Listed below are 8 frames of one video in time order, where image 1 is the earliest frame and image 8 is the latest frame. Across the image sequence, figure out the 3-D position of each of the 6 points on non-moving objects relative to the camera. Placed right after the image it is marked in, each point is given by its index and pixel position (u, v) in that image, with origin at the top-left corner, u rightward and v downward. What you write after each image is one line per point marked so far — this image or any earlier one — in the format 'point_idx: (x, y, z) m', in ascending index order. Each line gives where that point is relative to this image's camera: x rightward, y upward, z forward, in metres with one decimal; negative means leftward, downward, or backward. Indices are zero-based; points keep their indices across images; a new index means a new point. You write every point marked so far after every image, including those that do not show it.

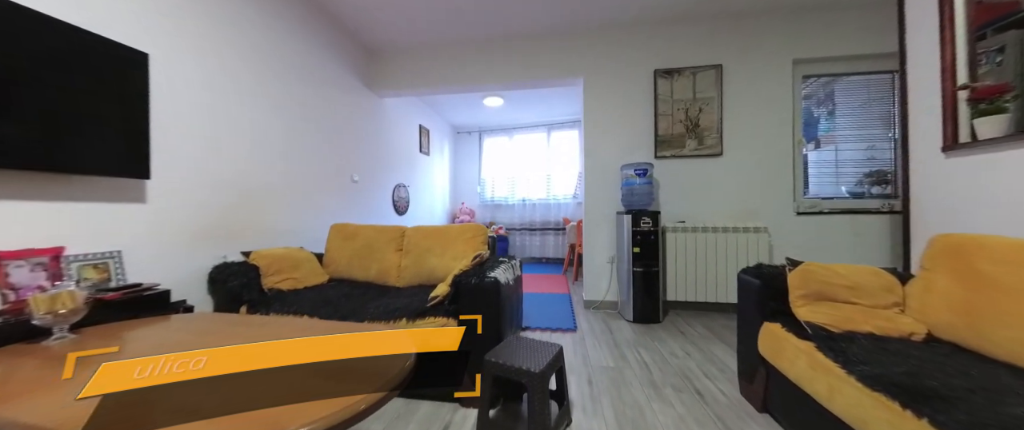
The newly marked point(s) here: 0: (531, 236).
0: (+0.3, -0.3, +4.7) m
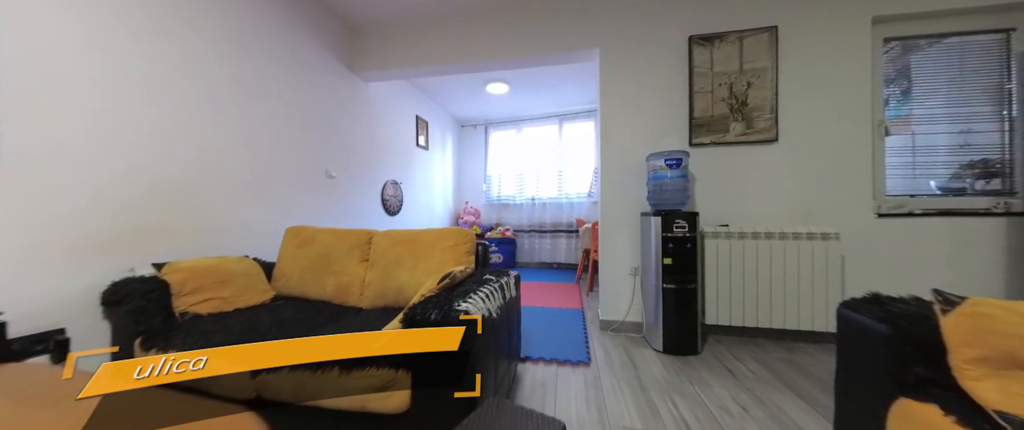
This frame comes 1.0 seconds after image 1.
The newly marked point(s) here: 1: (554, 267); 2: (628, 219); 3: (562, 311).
0: (+0.4, -0.4, +4.3) m
1: (+0.6, -0.7, +4.2) m
2: (+0.8, 0.0, +2.1) m
3: (+0.4, -0.8, +2.6) m
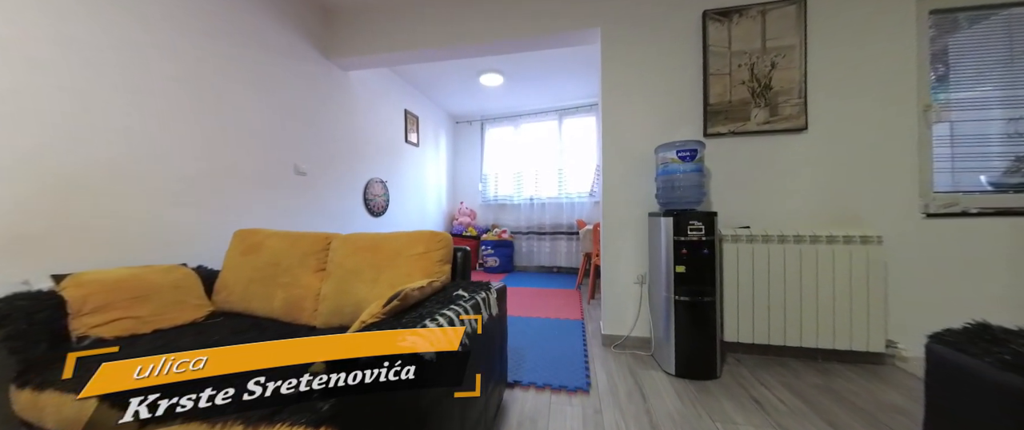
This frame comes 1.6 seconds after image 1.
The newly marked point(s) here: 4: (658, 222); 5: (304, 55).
0: (+0.4, -0.4, +4.0) m
1: (+0.6, -0.7, +4.0) m
2: (+0.8, 0.0, +1.9) m
3: (+0.4, -0.8, +2.3) m
4: (+0.8, 0.0, +1.6) m
5: (-1.5, +1.2, +2.2) m
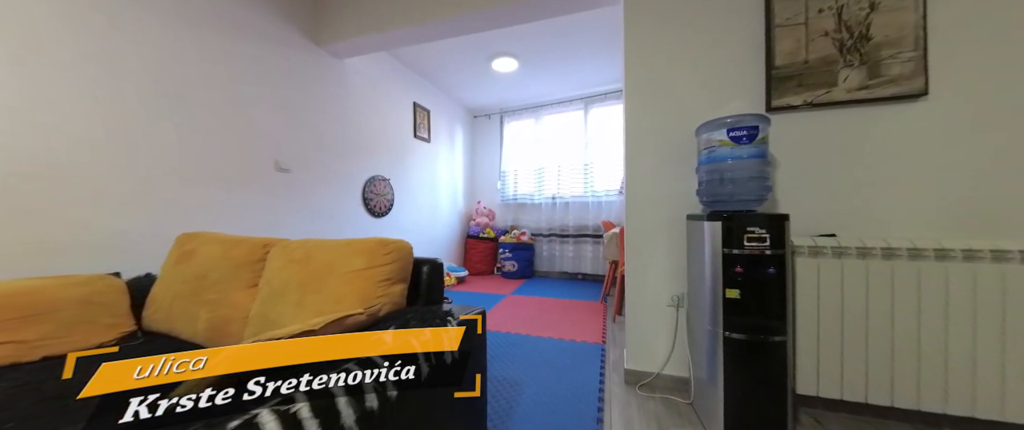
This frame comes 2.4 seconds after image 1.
0: (+0.6, -0.4, +3.6) m
1: (+0.8, -0.8, +3.6) m
2: (+0.8, 0.0, +1.4) m
3: (+0.4, -0.8, +1.9) m
4: (+0.7, -0.1, +1.2) m
5: (-1.5, +1.2, +2.1) m
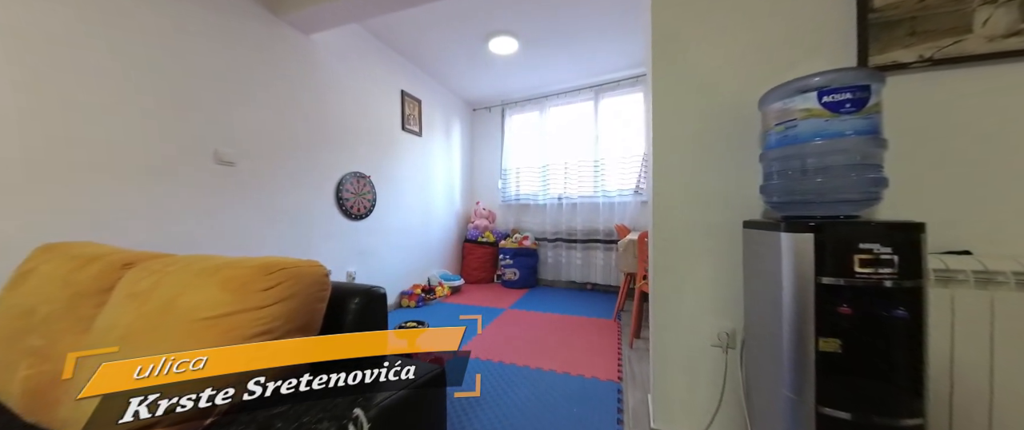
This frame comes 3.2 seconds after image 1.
0: (+0.6, -0.4, +3.2) m
1: (+0.8, -0.8, +3.2) m
2: (+0.7, -0.1, +1.1) m
3: (+0.4, -0.8, +1.5) m
4: (+0.7, -0.1, +0.8) m
5: (-1.5, +1.2, +1.7) m
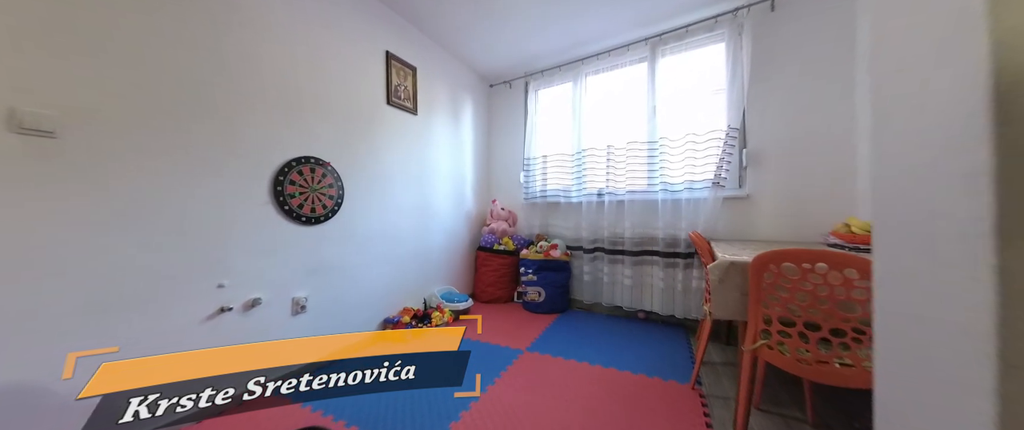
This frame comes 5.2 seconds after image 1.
0: (+0.8, -0.4, +2.4) m
1: (+1.0, -0.8, +2.3) m
2: (+0.7, -0.1, +0.2) m
3: (+0.4, -0.9, +0.8) m
4: (+0.6, -0.1, 0.0) m
5: (-1.5, +1.2, +1.2) m
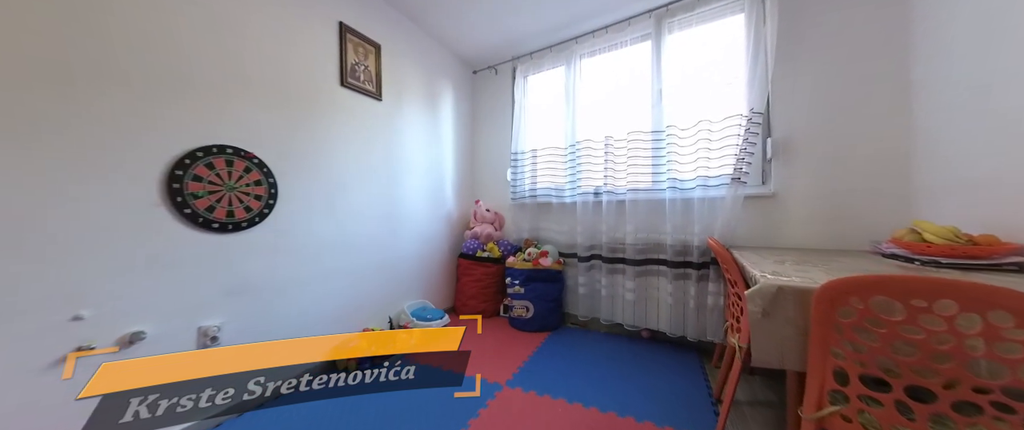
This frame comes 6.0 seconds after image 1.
0: (+0.7, -0.4, +2.1) m
1: (+0.9, -0.8, +2.0) m
2: (+0.5, -0.1, -0.1) m
3: (+0.3, -0.9, +0.4) m
4: (+0.5, -0.1, -0.3) m
5: (-1.6, +1.1, +0.8) m
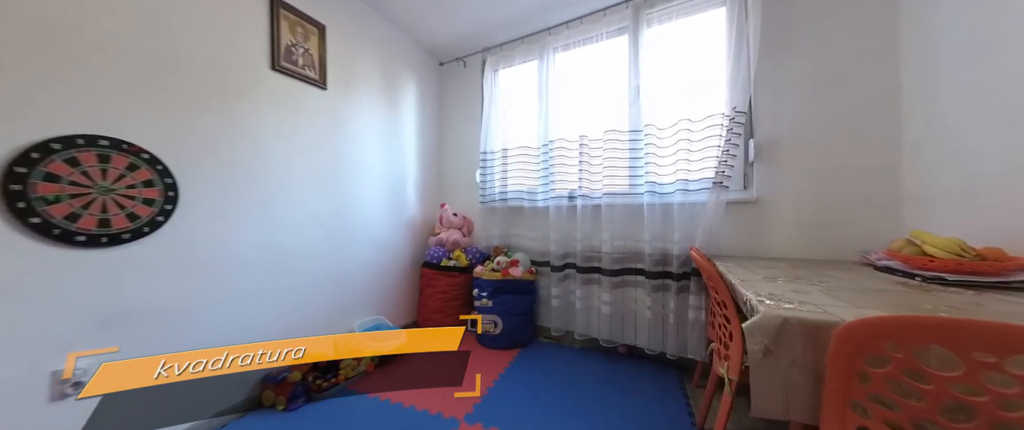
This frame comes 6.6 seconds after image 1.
0: (+0.5, -0.5, +1.9) m
1: (+0.7, -0.8, +1.9) m
2: (+0.5, -0.1, -0.2) m
3: (+0.2, -0.9, +0.3) m
4: (+0.4, -0.1, -0.5) m
5: (-1.7, +1.1, +0.5) m
